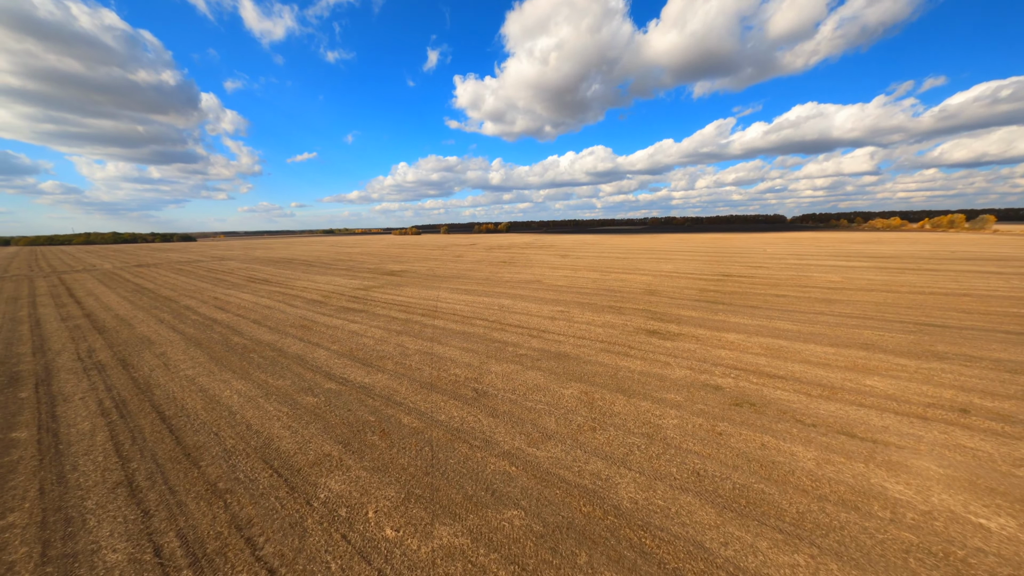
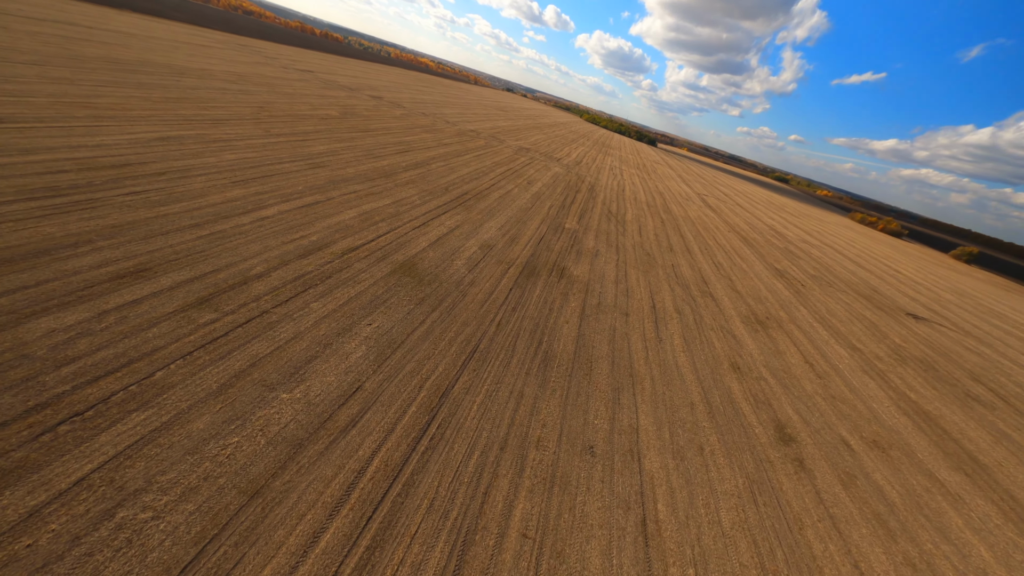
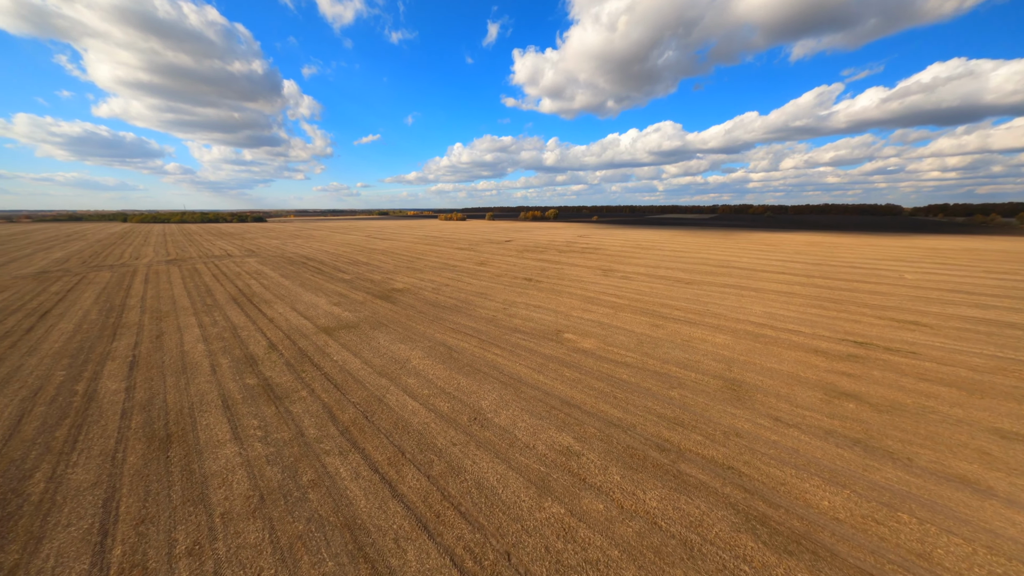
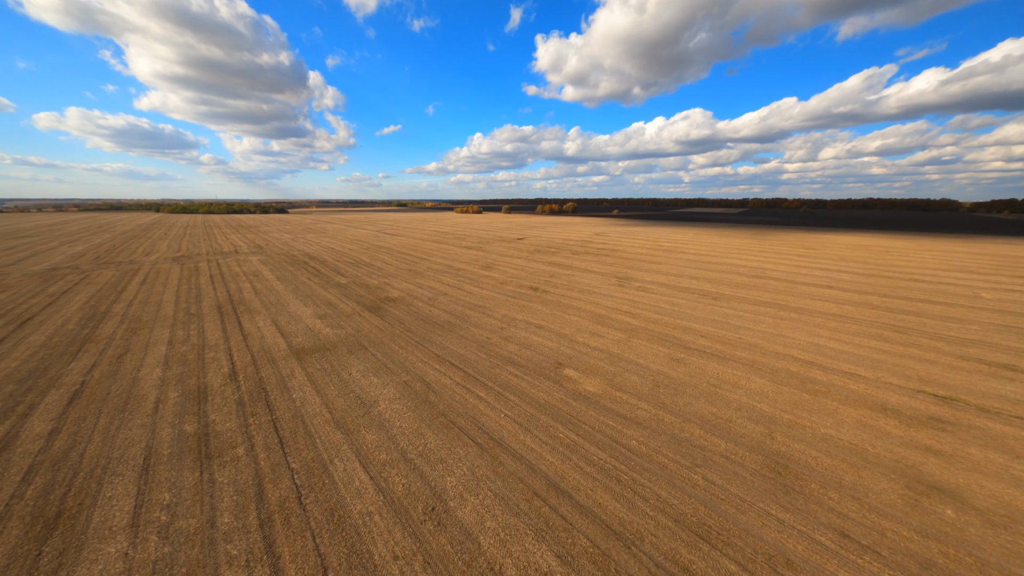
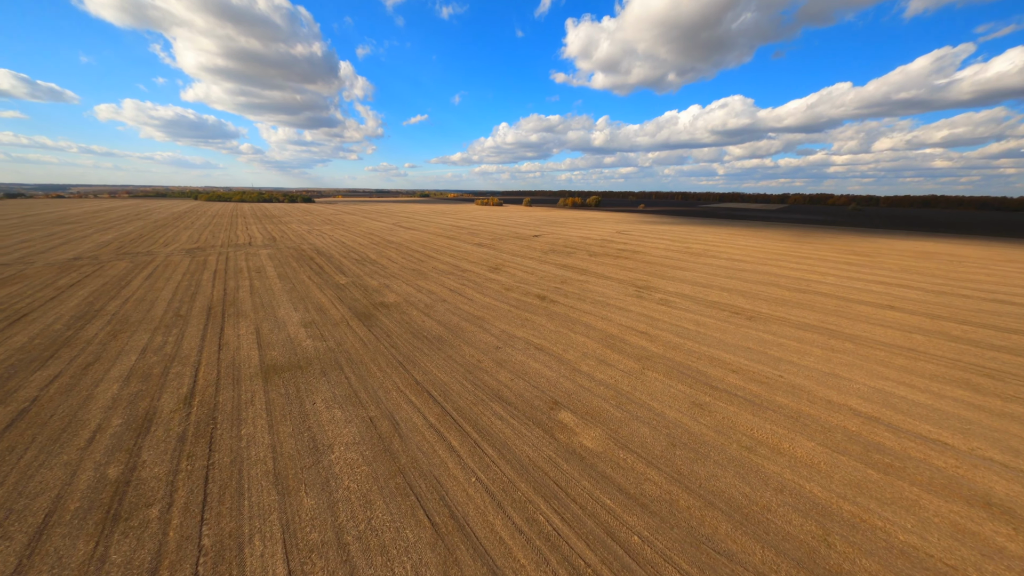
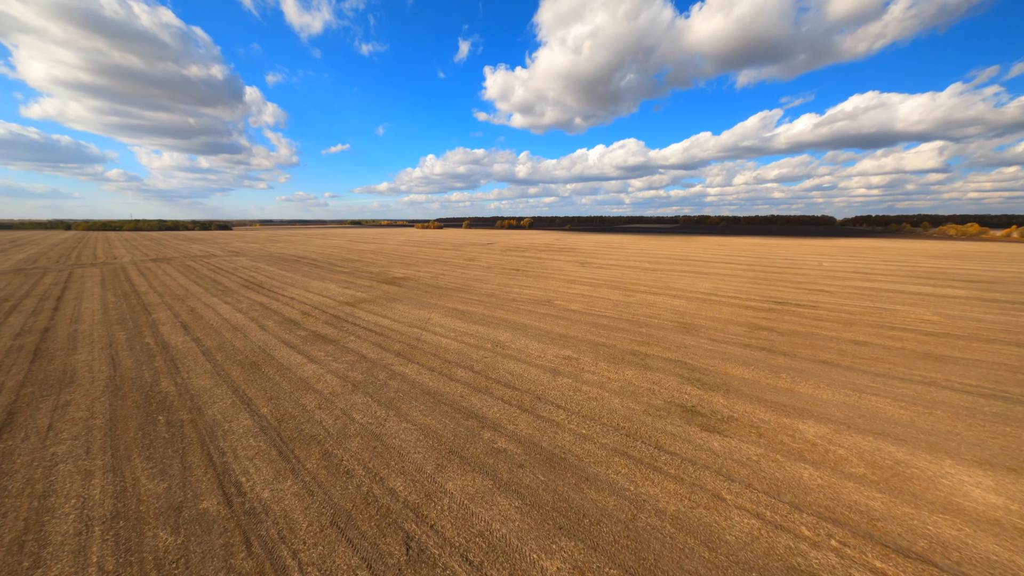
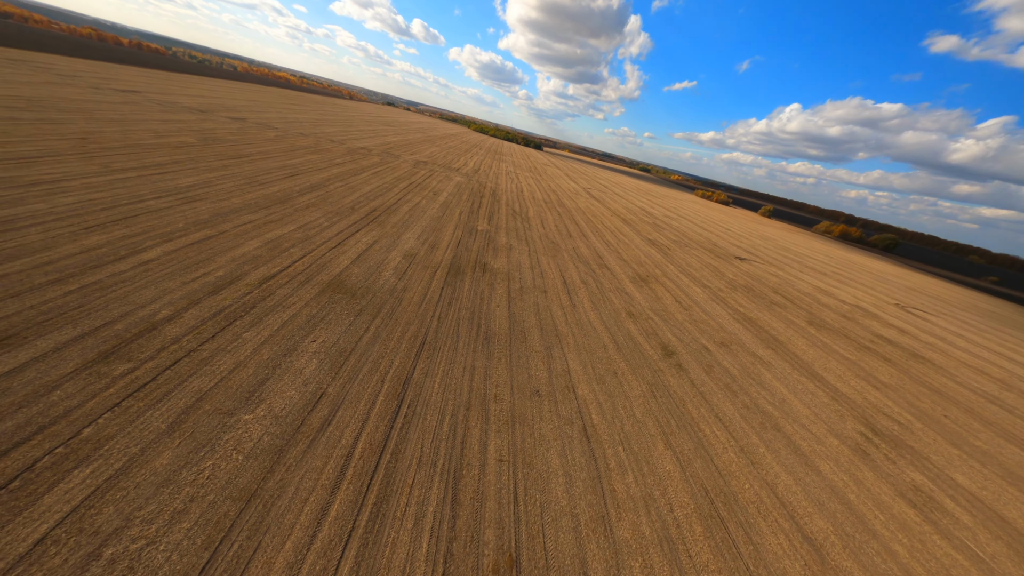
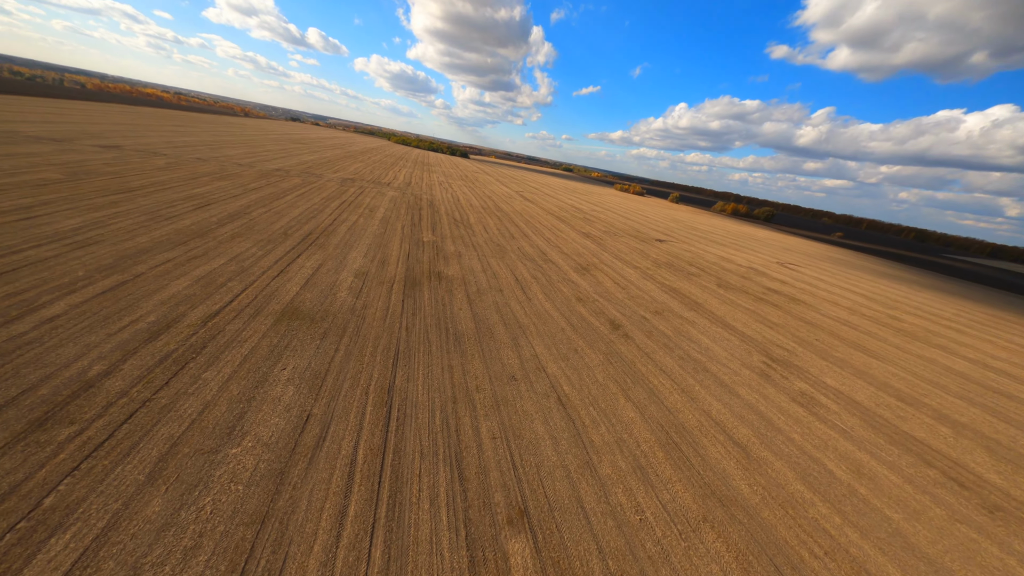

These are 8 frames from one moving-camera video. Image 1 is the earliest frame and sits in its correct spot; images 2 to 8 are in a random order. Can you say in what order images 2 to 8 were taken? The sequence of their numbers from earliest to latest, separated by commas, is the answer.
6, 3, 4, 5, 8, 7, 2
